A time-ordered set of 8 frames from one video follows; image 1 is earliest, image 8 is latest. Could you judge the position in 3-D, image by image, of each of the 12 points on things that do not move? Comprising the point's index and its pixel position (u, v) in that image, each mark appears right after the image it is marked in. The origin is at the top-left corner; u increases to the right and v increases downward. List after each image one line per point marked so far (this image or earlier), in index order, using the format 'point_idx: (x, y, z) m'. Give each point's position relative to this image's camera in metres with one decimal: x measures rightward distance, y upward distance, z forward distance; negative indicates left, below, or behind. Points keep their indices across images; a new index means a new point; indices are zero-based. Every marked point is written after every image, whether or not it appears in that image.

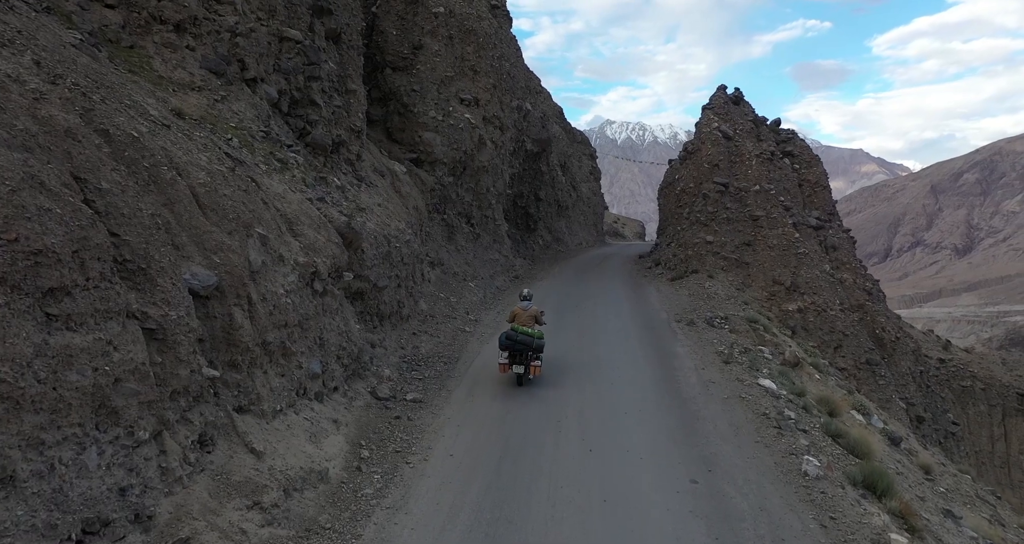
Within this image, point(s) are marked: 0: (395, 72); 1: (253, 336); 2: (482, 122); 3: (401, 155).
0: (-3.3, +5.6, +17.5) m
1: (-2.5, -0.6, +6.1) m
2: (-0.9, +4.7, +19.8) m
3: (-3.0, +3.1, +17.1) m
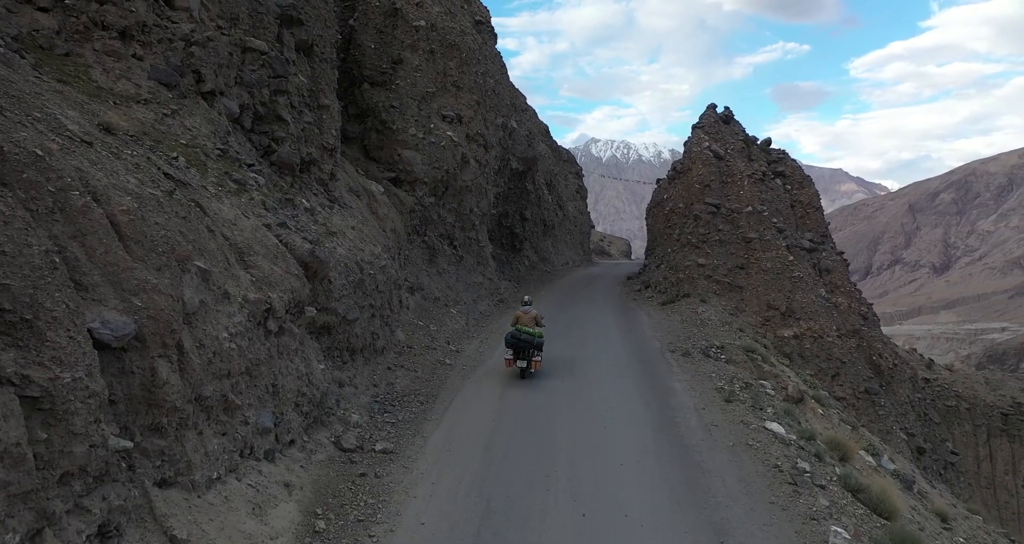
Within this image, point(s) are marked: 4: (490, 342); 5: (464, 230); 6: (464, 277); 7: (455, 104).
0: (-3.7, +4.9, +16.7) m
1: (-2.7, -1.0, +5.1) m
2: (-1.4, +3.9, +19.0) m
3: (-3.4, +2.5, +16.2) m
4: (-0.5, -1.7, +15.2) m
5: (-1.5, +1.3, +20.0) m
6: (-1.5, -0.2, +19.6) m
7: (-1.7, +5.0, +18.6) m
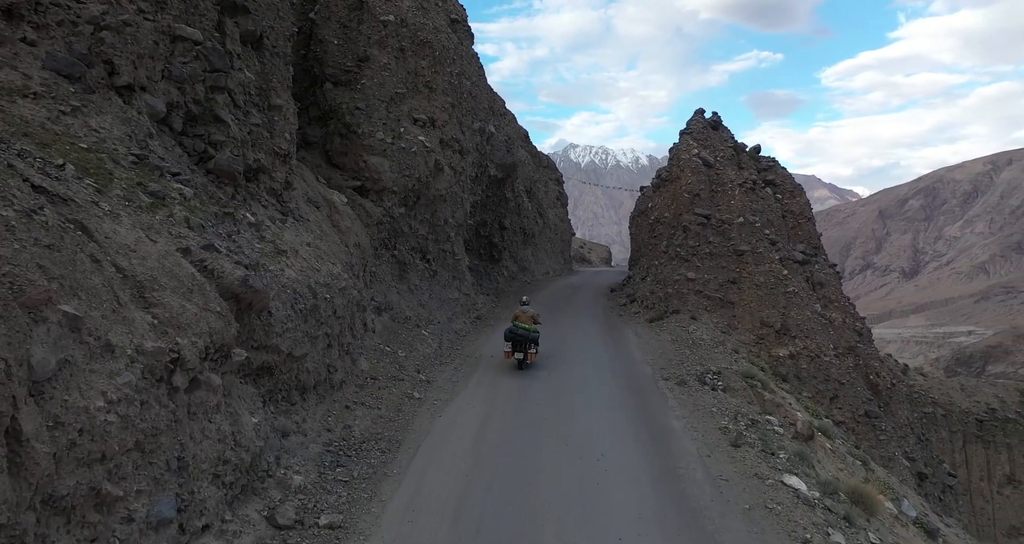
0: (-4.2, +4.5, +15.2) m
1: (-2.8, -1.3, +3.6) m
2: (-2.0, +3.5, +17.6) m
3: (-4.0, +2.1, +14.7) m
4: (-1.0, -2.1, +13.8) m
5: (-2.2, +0.8, +18.5) m
6: (-2.2, -0.7, +18.1) m
7: (-2.3, +4.5, +17.2) m
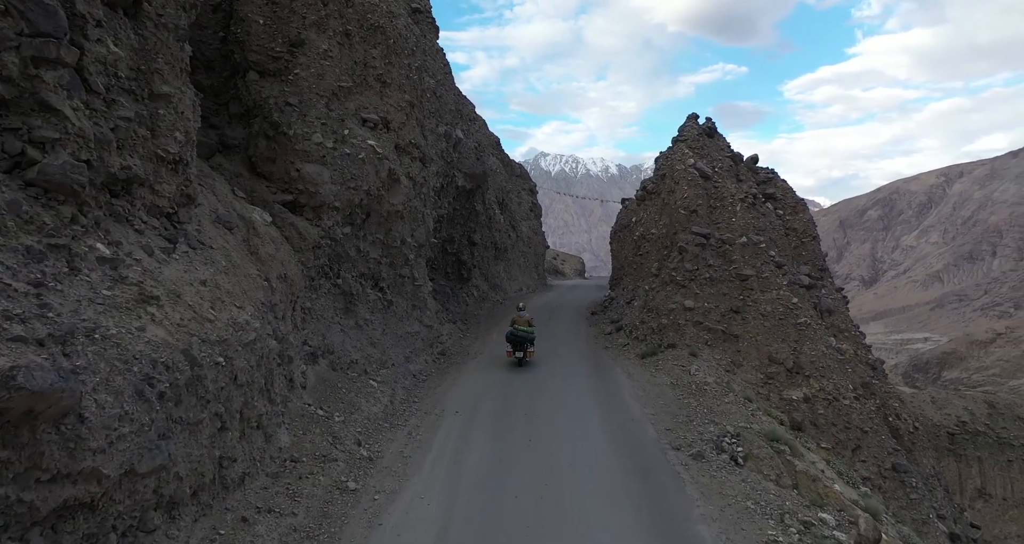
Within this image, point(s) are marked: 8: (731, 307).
0: (-4.8, +3.8, +12.3) m
1: (-2.9, -1.8, +0.7) m
2: (-2.7, +2.8, +14.7) m
3: (-4.5, +1.4, +11.7) m
4: (-1.6, -2.8, +10.9) m
5: (-2.9, +0.1, +15.6) m
6: (-2.9, -1.4, +15.2) m
7: (-3.0, +3.8, +14.3) m
8: (+5.9, -0.9, +16.9) m
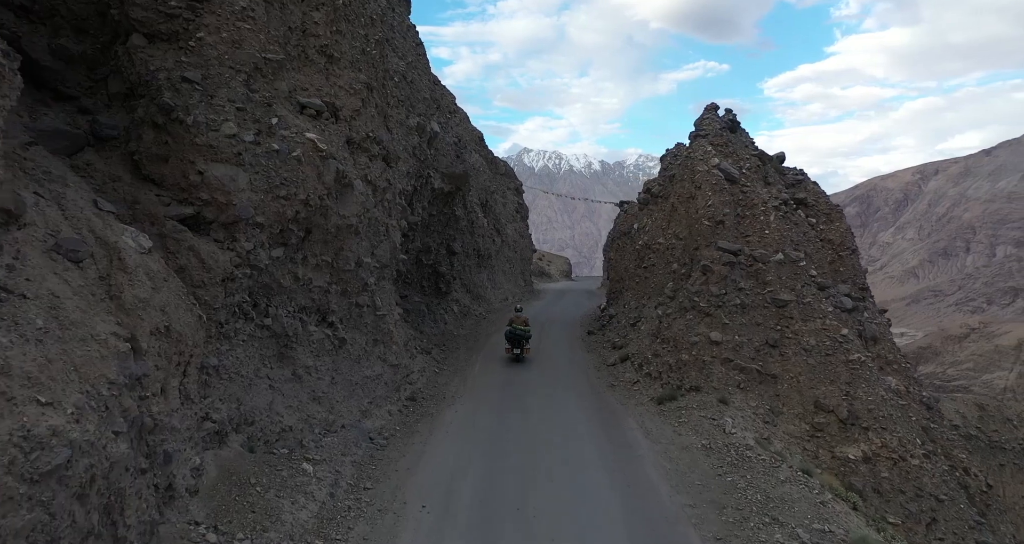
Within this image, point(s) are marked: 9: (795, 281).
0: (-5.0, +3.2, +8.9) m
1: (-2.8, -2.5, -2.7) m
2: (-3.0, +2.2, +11.3) m
3: (-4.7, +0.8, +8.3) m
4: (-1.7, -3.3, +7.6) m
5: (-3.2, -0.5, +12.3) m
6: (-3.1, -2.0, +11.9) m
7: (-3.3, +3.3, +10.9) m
8: (+5.6, -1.5, +13.8) m
9: (+6.4, -0.2, +14.3) m
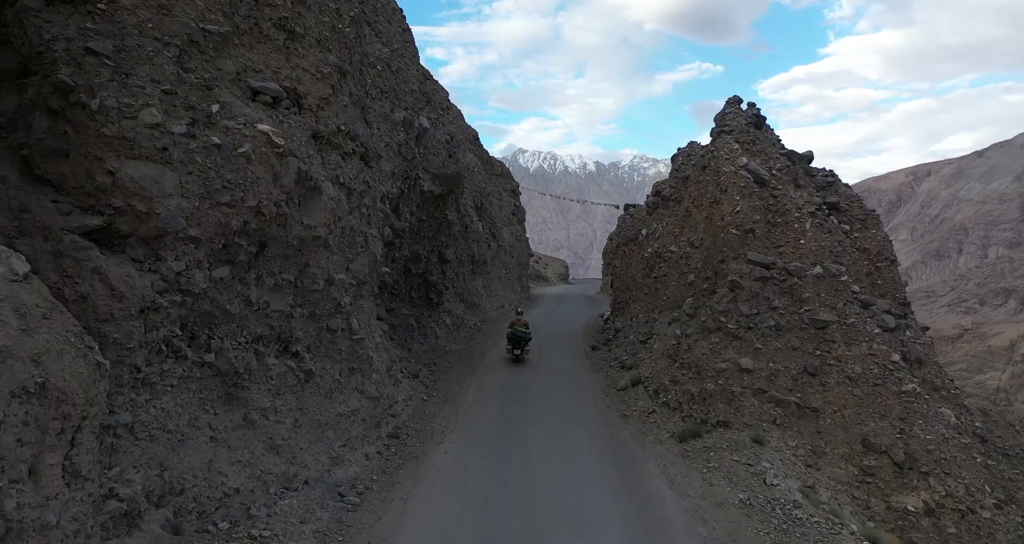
0: (-5.0, +2.9, +6.9) m
1: (-2.7, -2.7, -4.6) m
2: (-3.0, +1.9, +9.4) m
3: (-4.7, +0.5, +6.4) m
4: (-1.7, -3.6, +5.6) m
5: (-3.2, -0.8, +10.3) m
6: (-3.2, -2.3, +9.9) m
7: (-3.2, +2.9, +9.0) m
8: (+5.5, -1.8, +11.9) m
9: (+6.4, -0.5, +12.4) m
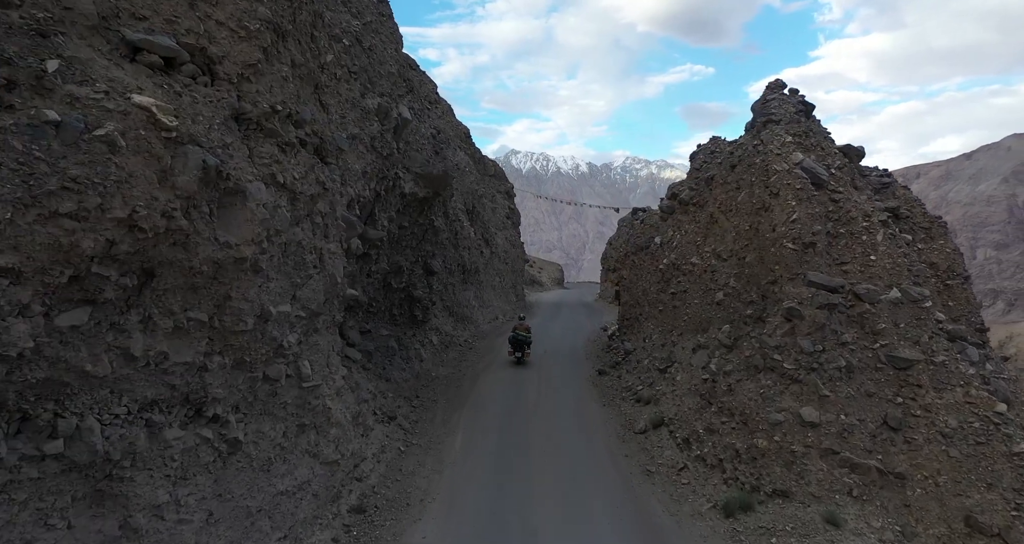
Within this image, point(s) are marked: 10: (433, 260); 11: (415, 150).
0: (-5.0, +2.5, +4.2) m
1: (-2.5, -3.1, -7.4) m
2: (-3.0, +1.5, +6.7) m
3: (-4.6, +0.1, +3.6) m
4: (-1.6, -4.0, +2.9) m
5: (-3.2, -1.2, +7.6) m
6: (-3.1, -2.7, +7.2) m
7: (-3.2, +2.6, +6.3) m
8: (+5.5, -2.2, +9.3) m
9: (+6.4, -0.9, +9.8) m
10: (-2.5, +0.4, +19.4) m
11: (-2.5, +3.2, +16.4) m
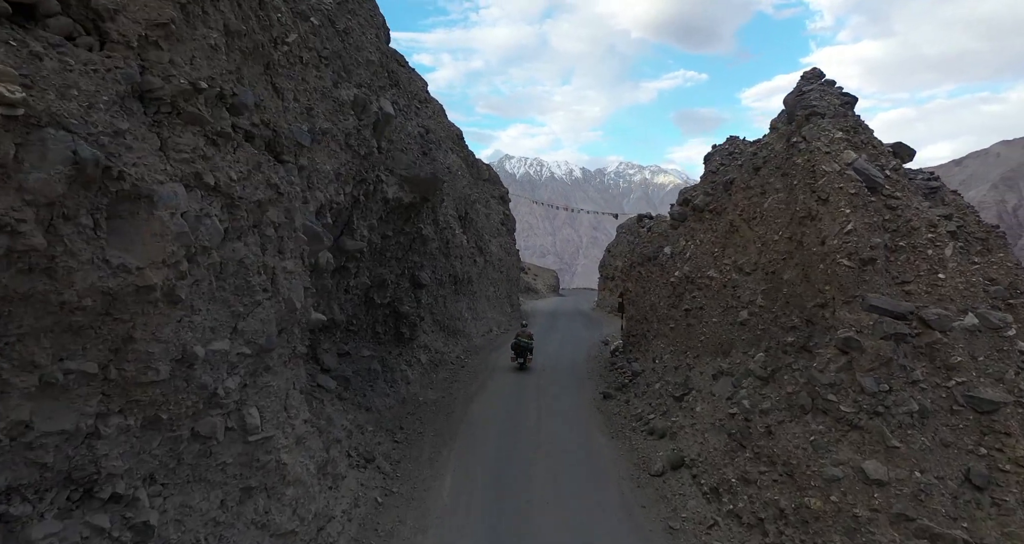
0: (-4.9, +2.3, +2.4) m
1: (-2.4, -3.2, -9.2) m
2: (-3.0, +1.2, +4.9) m
3: (-4.6, -0.1, +1.8) m
4: (-1.6, -4.3, +1.1) m
5: (-3.2, -1.4, +5.8) m
6: (-3.1, -2.9, +5.4) m
7: (-3.2, +2.3, +4.5) m
8: (+5.5, -2.5, +7.5) m
9: (+6.3, -1.2, +8.1) m
10: (-2.6, 0.0, +17.6) m
11: (-2.6, +2.8, +14.6) m
